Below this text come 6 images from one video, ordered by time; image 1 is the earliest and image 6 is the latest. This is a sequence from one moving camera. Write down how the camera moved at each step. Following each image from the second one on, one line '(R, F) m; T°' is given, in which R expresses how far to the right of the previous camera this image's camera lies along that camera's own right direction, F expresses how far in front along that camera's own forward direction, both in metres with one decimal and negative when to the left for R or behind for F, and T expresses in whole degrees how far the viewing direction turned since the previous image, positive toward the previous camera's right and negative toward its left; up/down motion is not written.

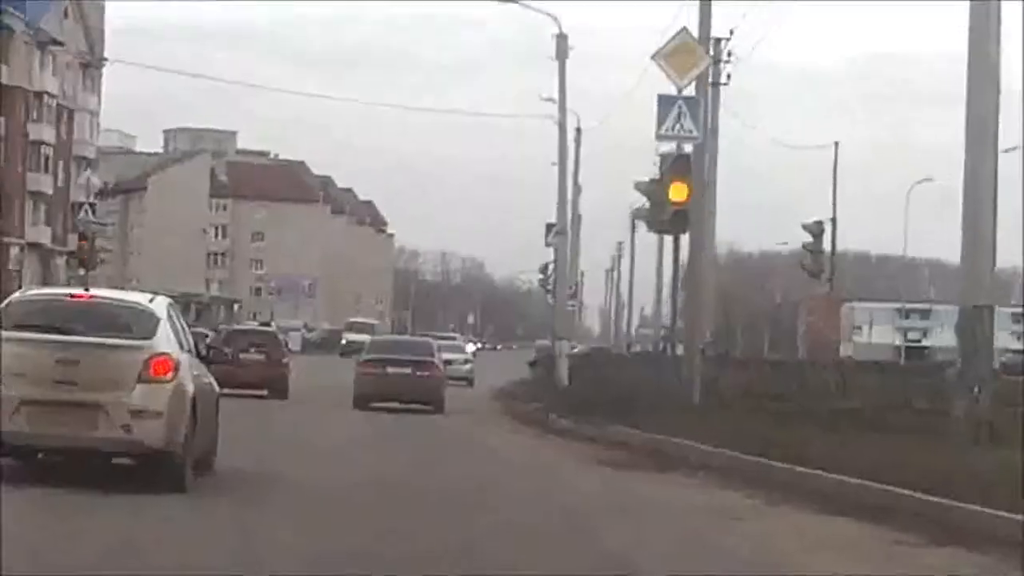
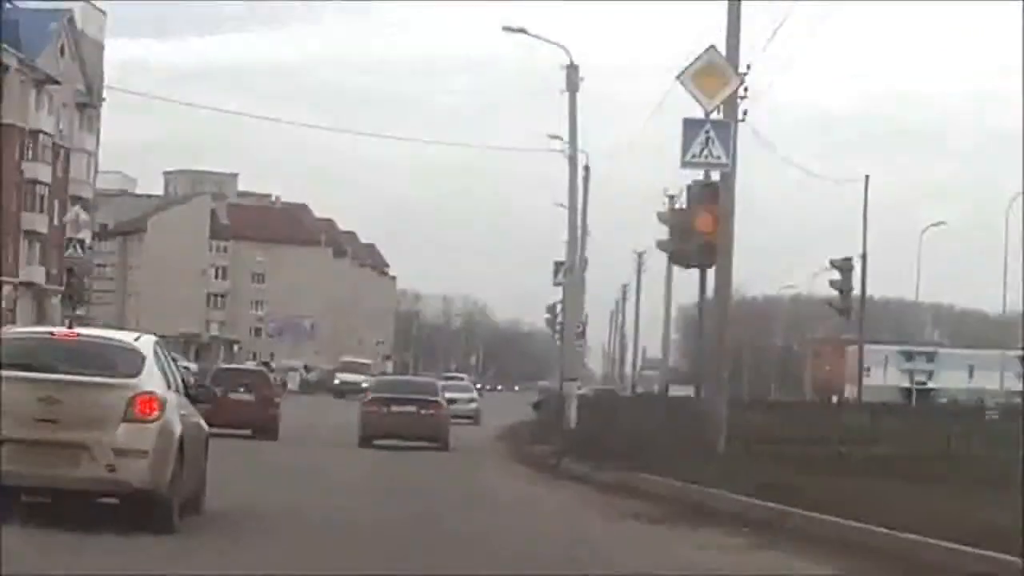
(0.0, +0.8) m; 0°
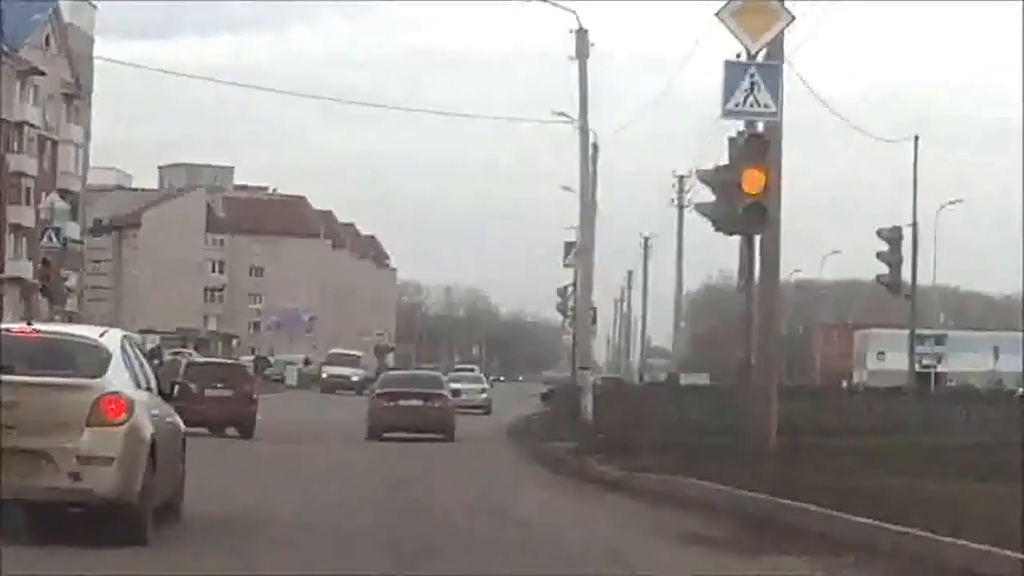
(-0.1, +1.2) m; 0°
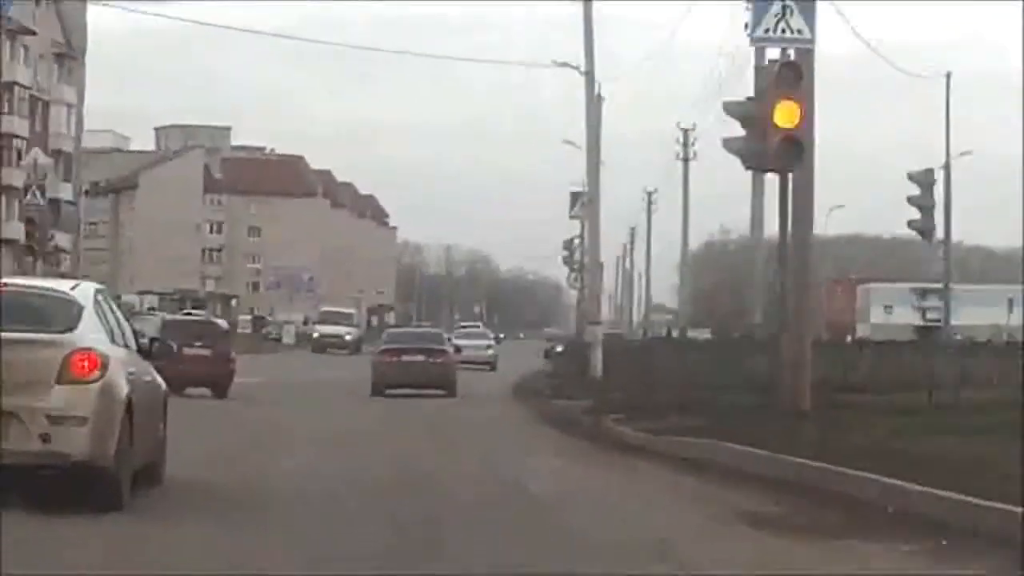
(0.0, +0.7) m; 0°
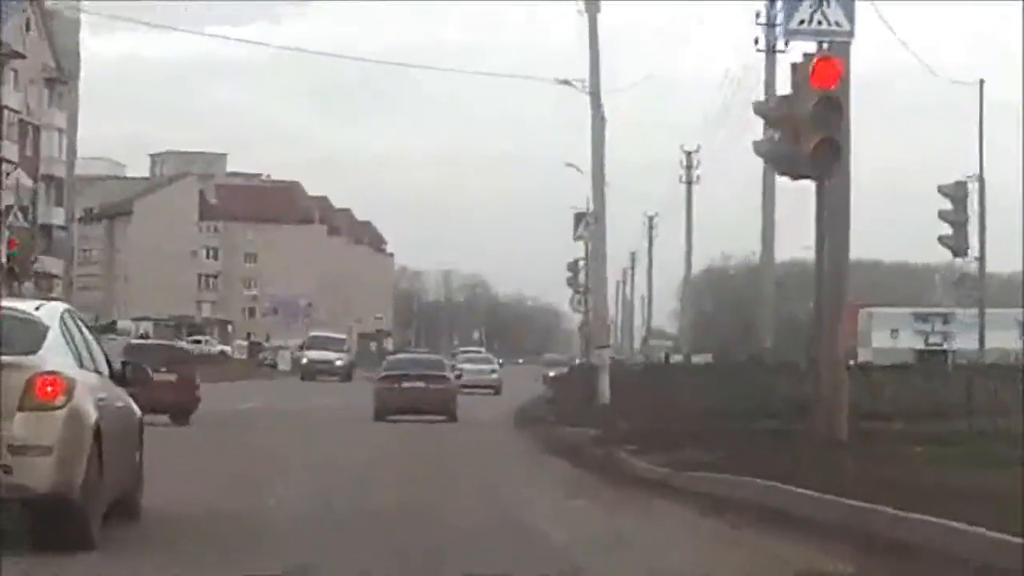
(0.0, +0.6) m; 0°
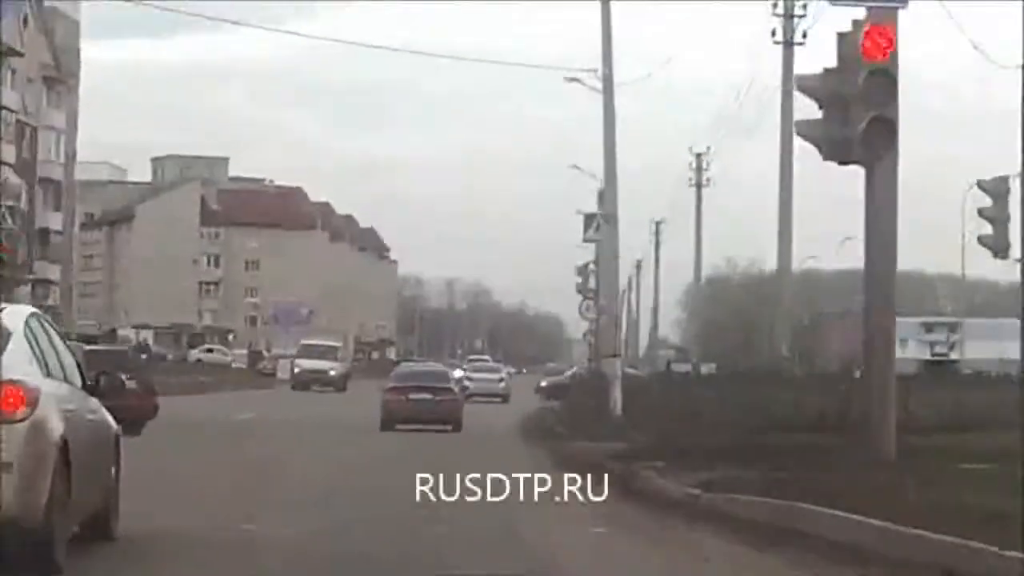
(0.0, +0.6) m; 0°
